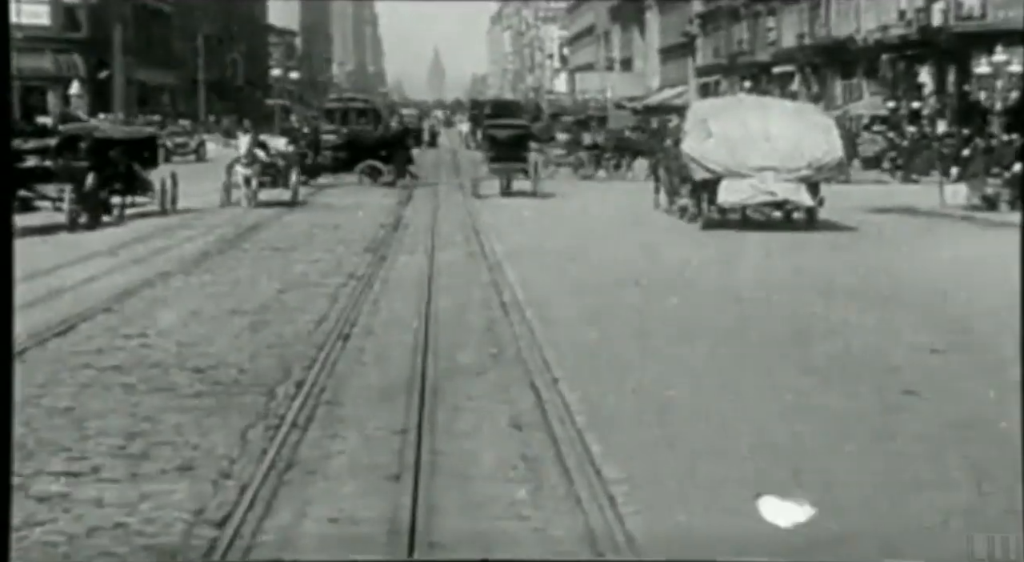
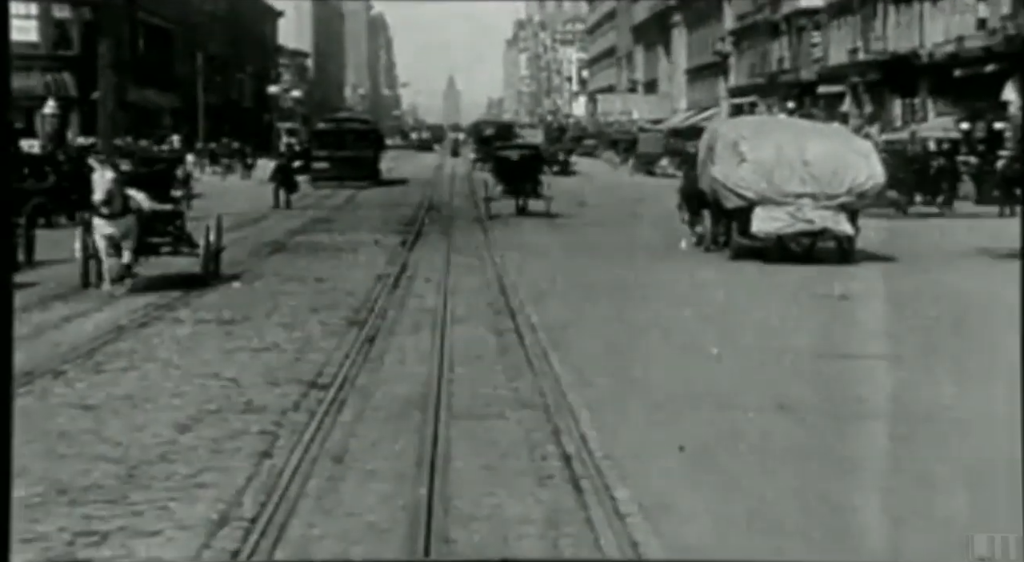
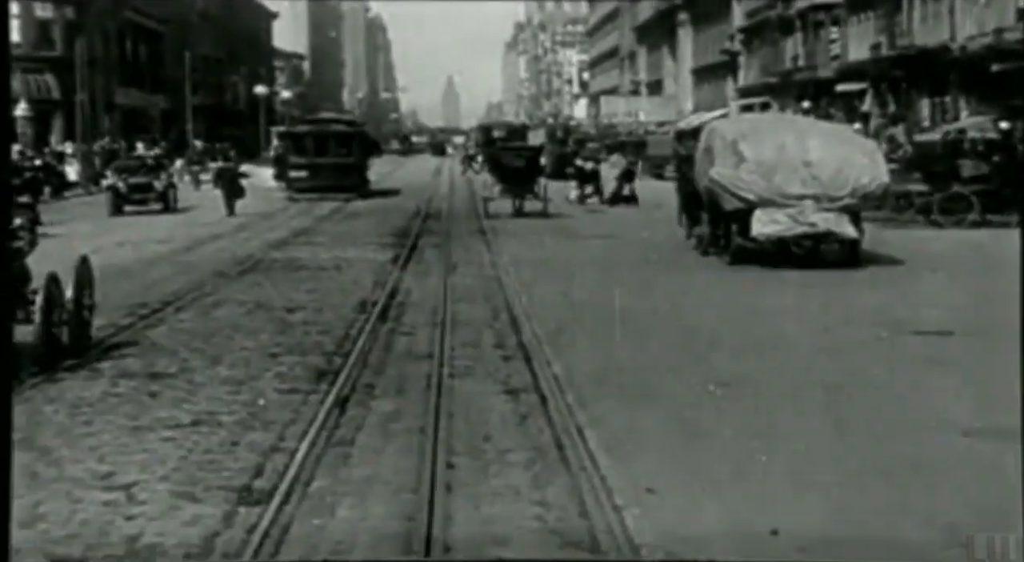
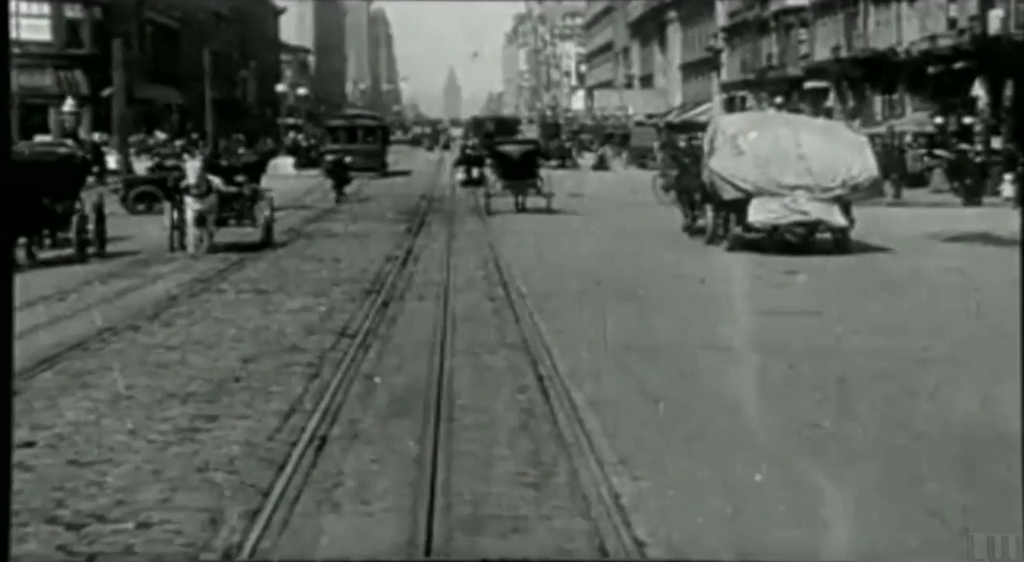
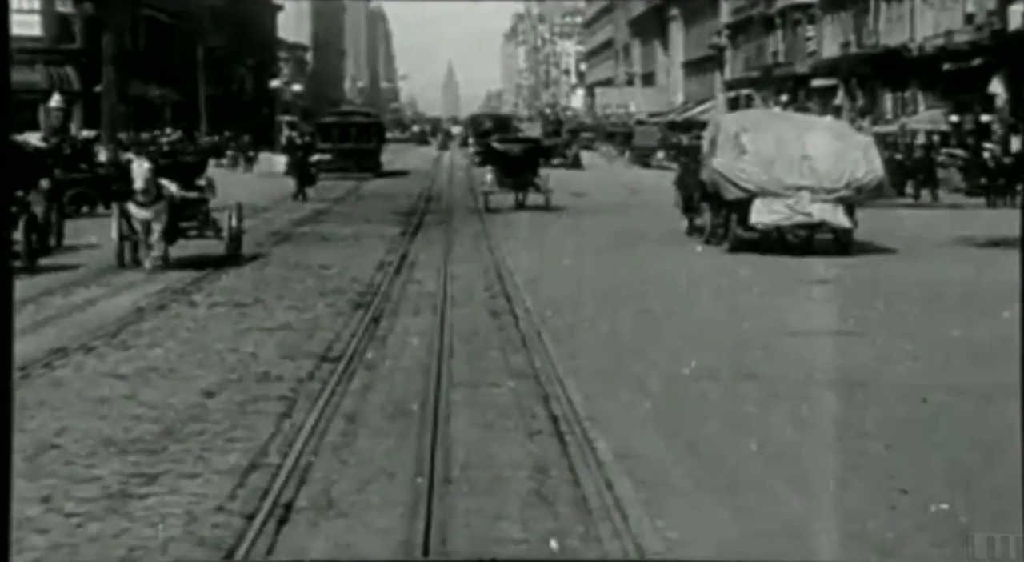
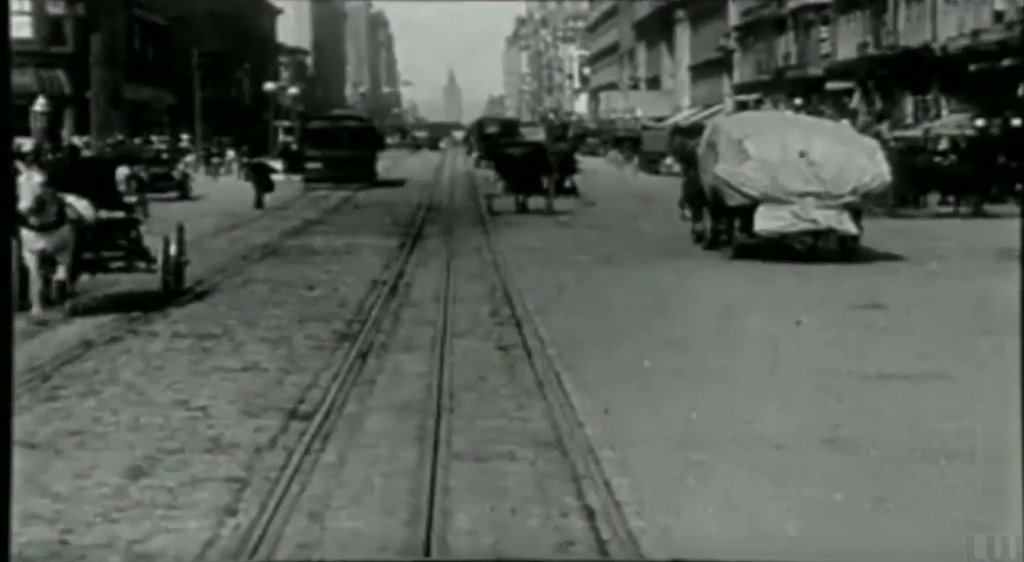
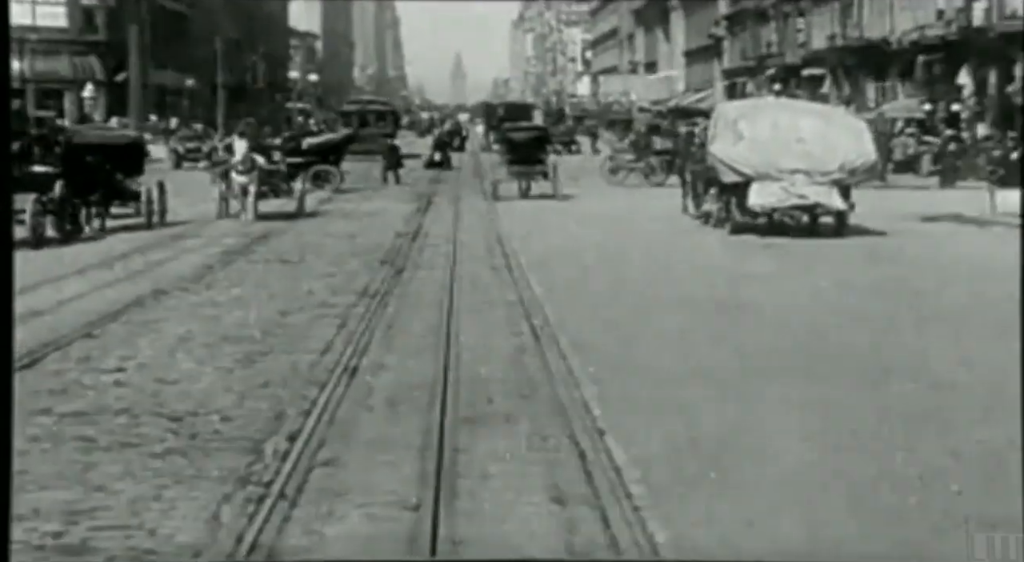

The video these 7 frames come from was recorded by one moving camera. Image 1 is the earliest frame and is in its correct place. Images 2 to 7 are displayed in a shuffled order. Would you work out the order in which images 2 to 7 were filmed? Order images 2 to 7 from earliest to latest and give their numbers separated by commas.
7, 4, 5, 2, 6, 3
